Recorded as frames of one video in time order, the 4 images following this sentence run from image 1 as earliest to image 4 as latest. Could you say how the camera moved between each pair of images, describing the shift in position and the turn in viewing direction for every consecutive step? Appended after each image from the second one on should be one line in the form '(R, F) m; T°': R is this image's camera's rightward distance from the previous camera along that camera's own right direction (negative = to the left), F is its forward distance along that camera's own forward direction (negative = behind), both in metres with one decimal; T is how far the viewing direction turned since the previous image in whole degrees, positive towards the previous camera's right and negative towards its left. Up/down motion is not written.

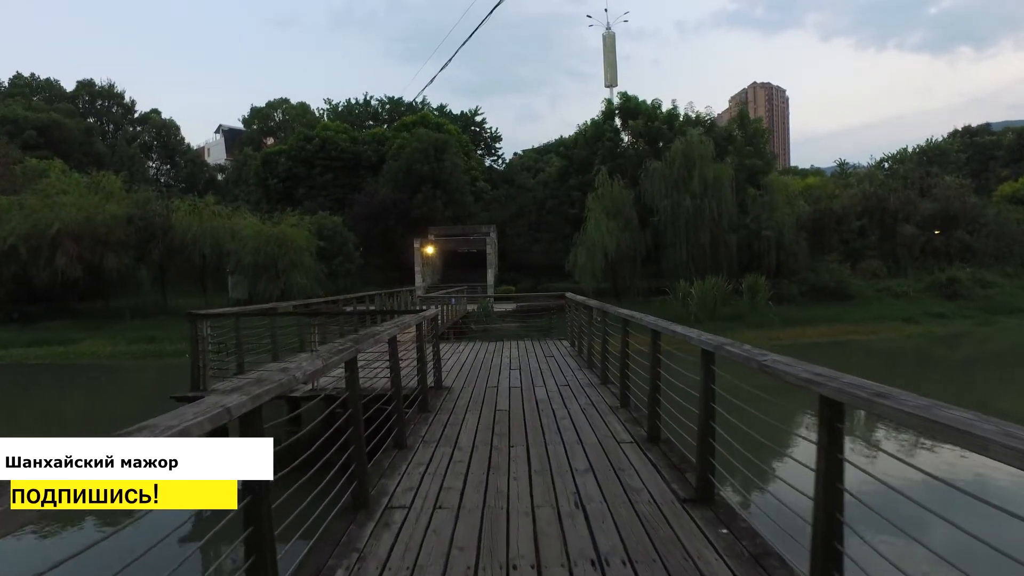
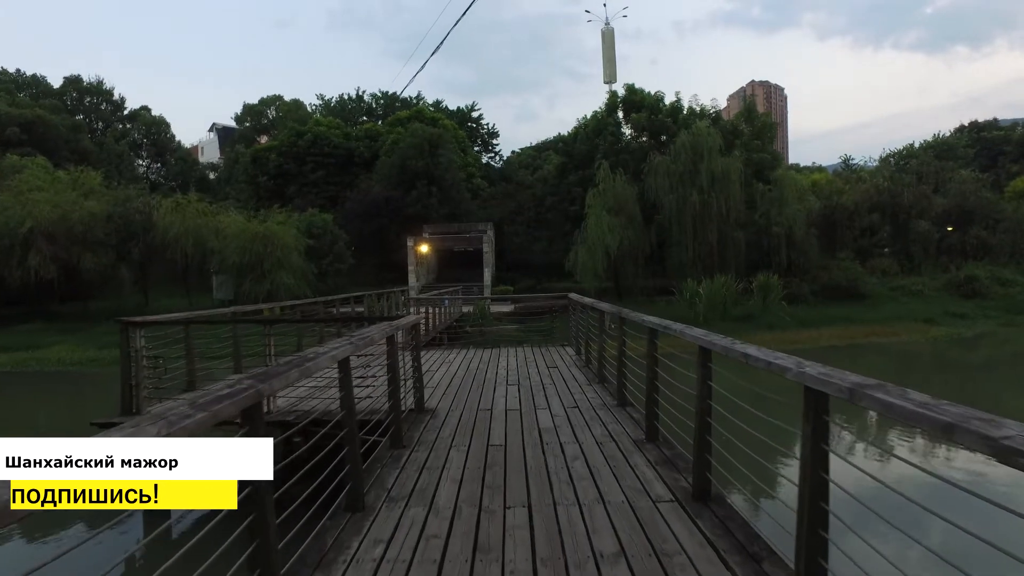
(0.0, +0.9) m; 0°
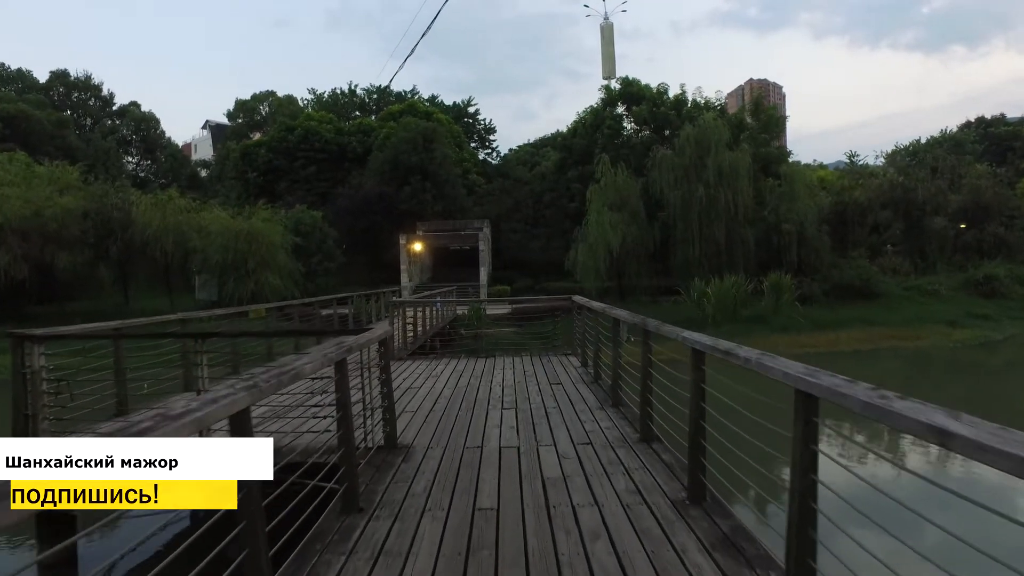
(0.0, +0.9) m; 0°
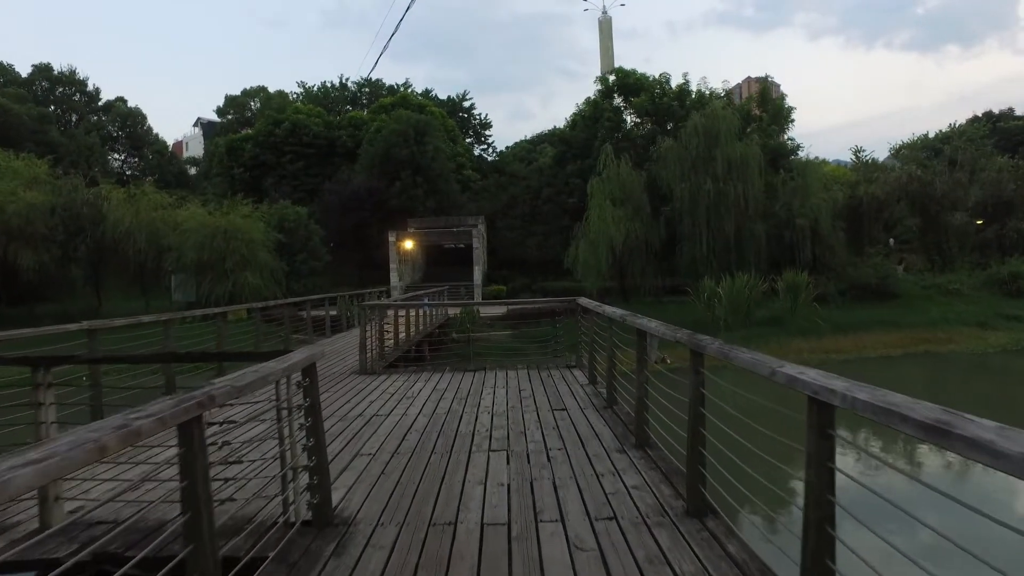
(0.0, +1.1) m; 0°
